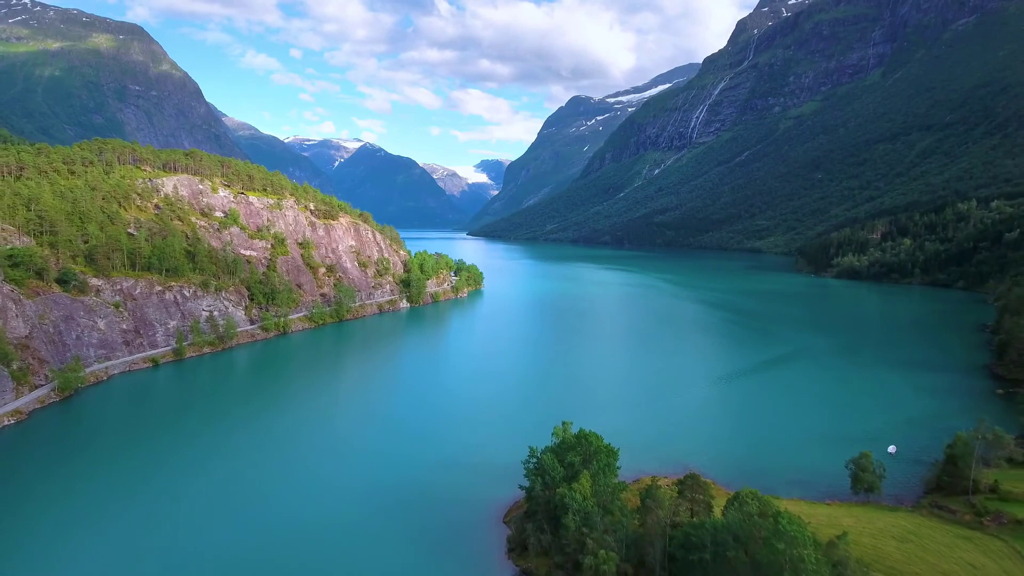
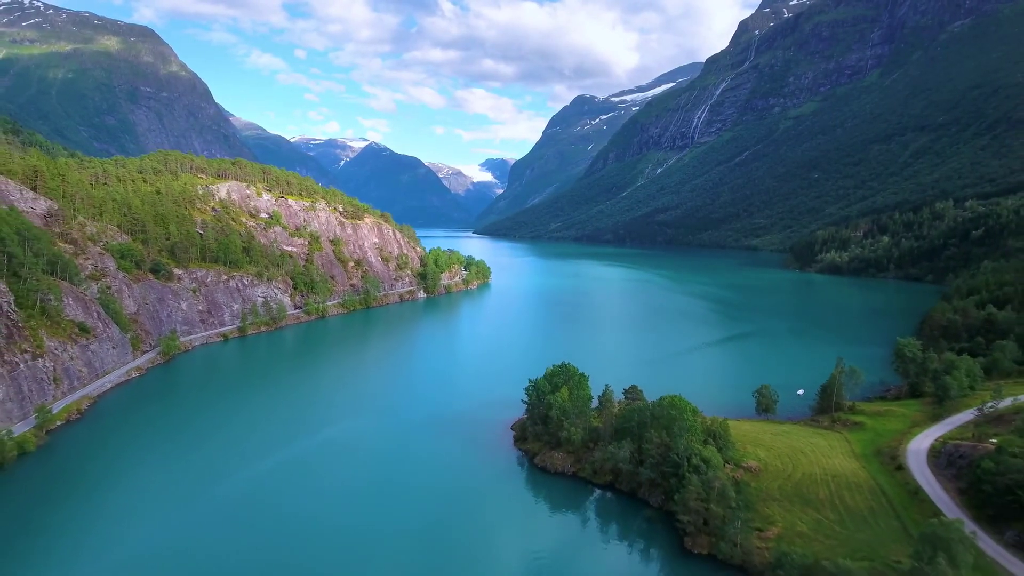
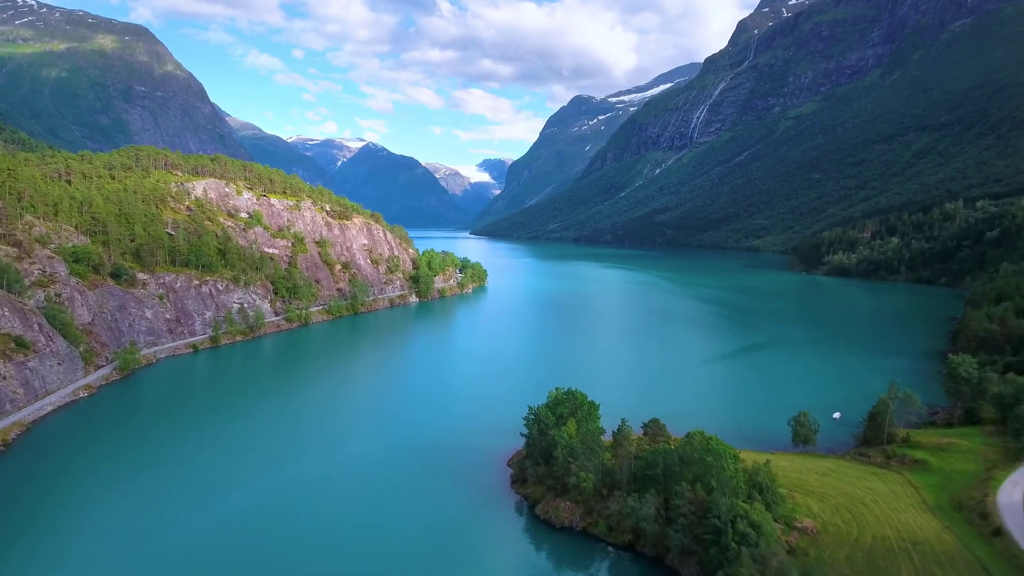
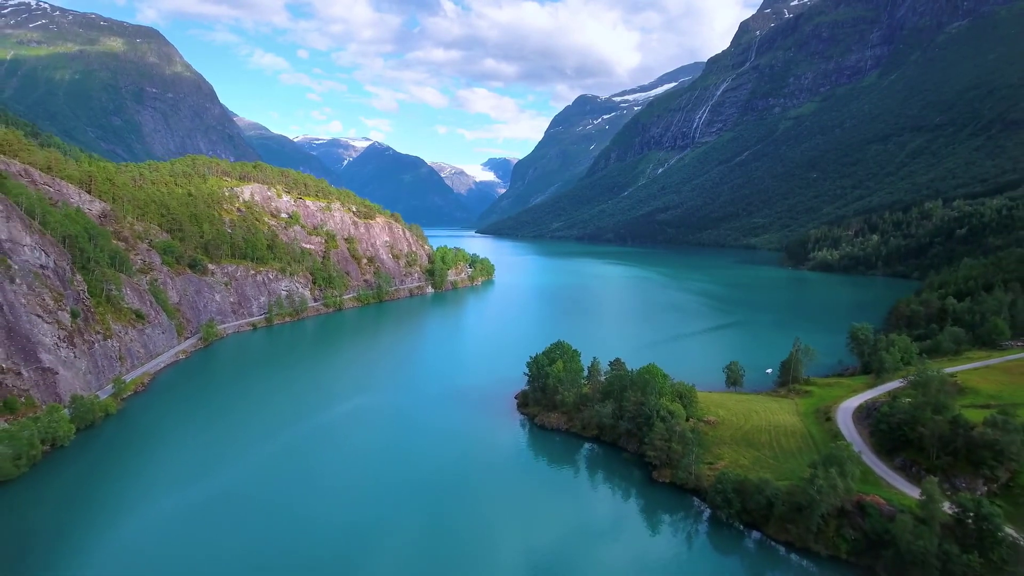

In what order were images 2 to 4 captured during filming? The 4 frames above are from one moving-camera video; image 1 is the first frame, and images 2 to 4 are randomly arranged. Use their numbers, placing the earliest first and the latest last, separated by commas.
3, 2, 4
